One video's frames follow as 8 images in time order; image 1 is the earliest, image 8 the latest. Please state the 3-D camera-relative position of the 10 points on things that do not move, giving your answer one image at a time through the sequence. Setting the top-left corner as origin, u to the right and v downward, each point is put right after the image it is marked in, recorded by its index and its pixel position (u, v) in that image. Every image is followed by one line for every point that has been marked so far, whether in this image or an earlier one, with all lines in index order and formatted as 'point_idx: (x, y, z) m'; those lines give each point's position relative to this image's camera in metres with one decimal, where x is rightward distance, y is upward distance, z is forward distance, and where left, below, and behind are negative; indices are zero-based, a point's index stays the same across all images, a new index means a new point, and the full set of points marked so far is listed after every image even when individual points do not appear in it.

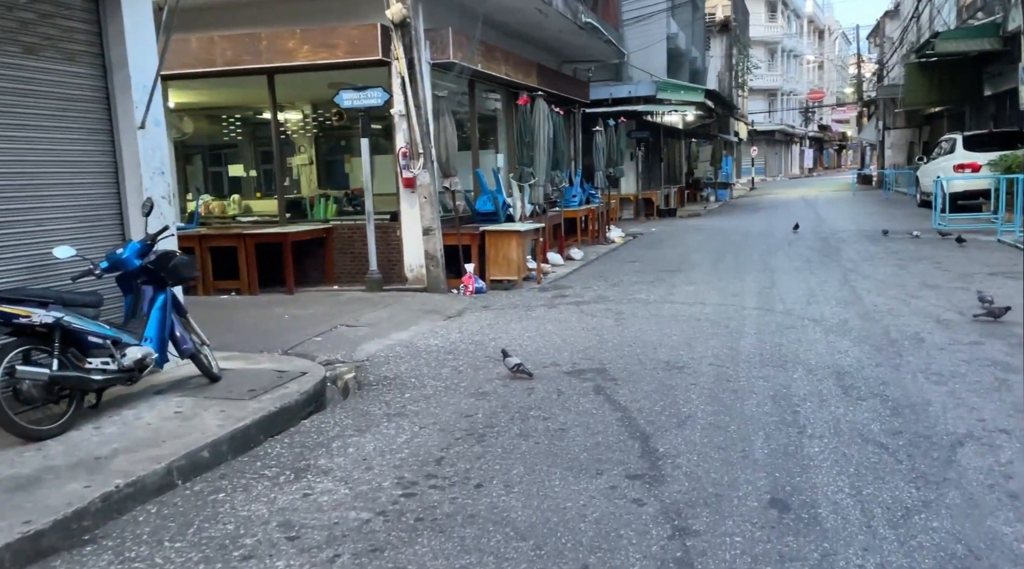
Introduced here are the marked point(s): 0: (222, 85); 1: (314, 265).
0: (-4.0, +2.9, +13.5) m
1: (-2.7, +0.3, +12.8) m
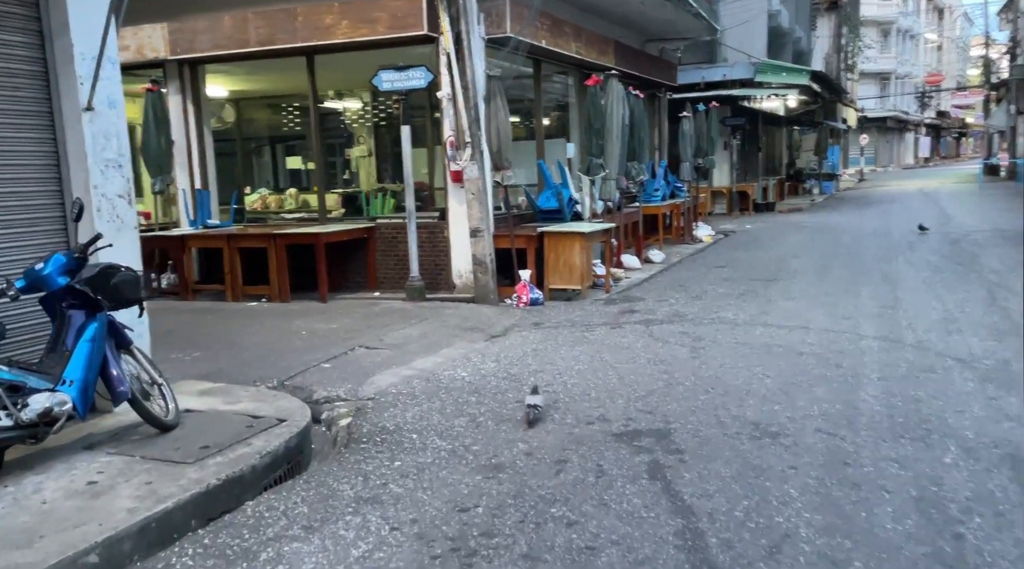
0: (-3.1, +2.8, +12.1) m
1: (-1.9, +0.2, +11.3) m
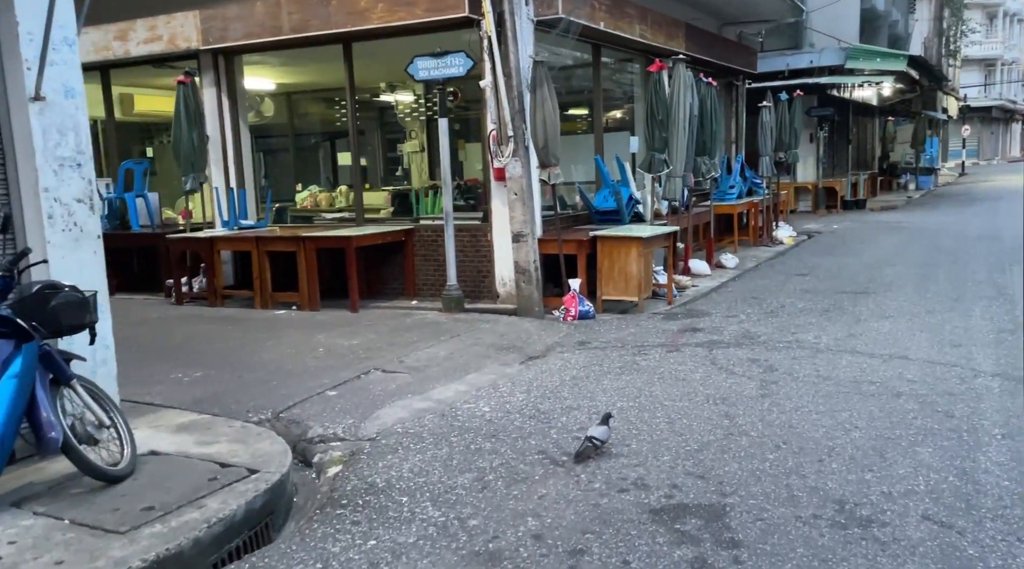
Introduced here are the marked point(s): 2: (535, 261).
0: (-2.5, +2.7, +11.2) m
1: (-1.4, +0.1, +10.3) m
2: (+0.2, +0.2, +8.8) m
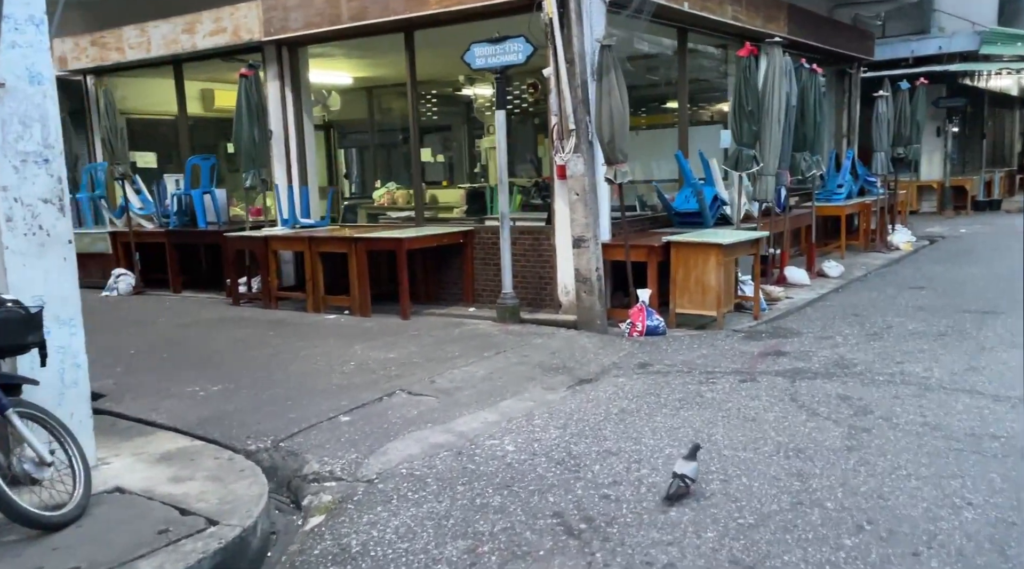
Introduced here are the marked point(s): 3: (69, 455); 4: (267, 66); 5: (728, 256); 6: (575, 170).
0: (-1.6, +2.7, +10.5) m
1: (-0.7, +0.1, +9.5) m
2: (+0.7, +0.1, +7.8) m
3: (-2.0, -0.8, +4.2) m
4: (-2.9, +2.6, +11.0) m
5: (+1.8, +0.2, +7.9) m
6: (+0.5, +0.9, +7.7) m
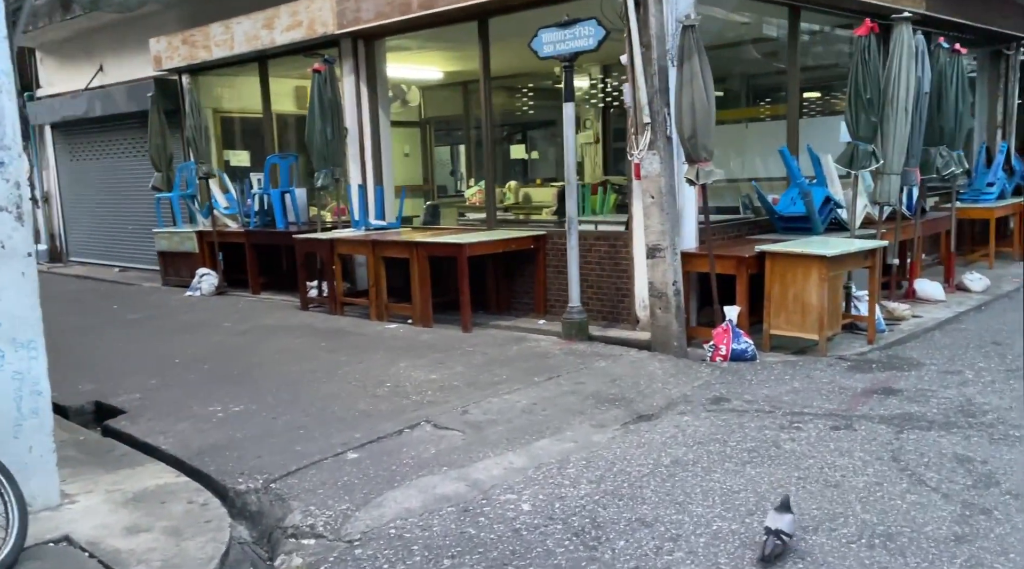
0: (-0.7, +2.6, +9.8) m
1: (+0.1, 0.0, +8.7) m
2: (+1.2, 0.0, +6.8) m
3: (-2.0, -0.9, +3.6) m
4: (-1.9, +2.5, +10.4) m
5: (+2.3, +0.1, +6.7) m
6: (+1.0, +0.8, +6.8) m
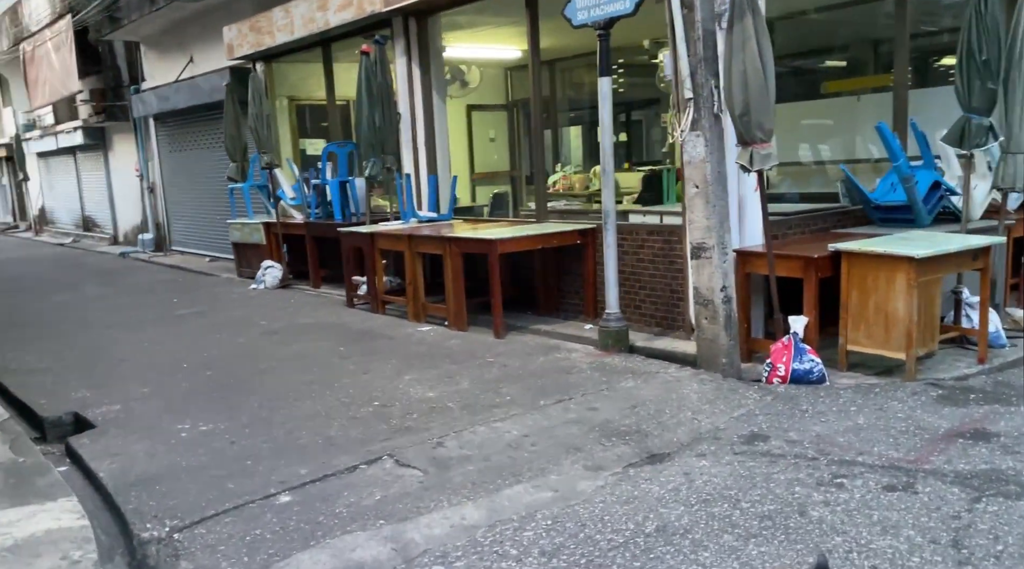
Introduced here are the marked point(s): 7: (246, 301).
0: (-0.1, +2.7, +8.9) m
1: (+0.5, 0.0, +7.7) m
2: (+1.3, 0.0, +5.7) m
3: (-2.4, -0.9, +3.0) m
4: (-1.2, +2.6, +9.7) m
5: (+2.4, +0.1, +5.5) m
6: (+1.1, +0.8, +5.7) m
7: (-2.9, -0.2, +10.1) m
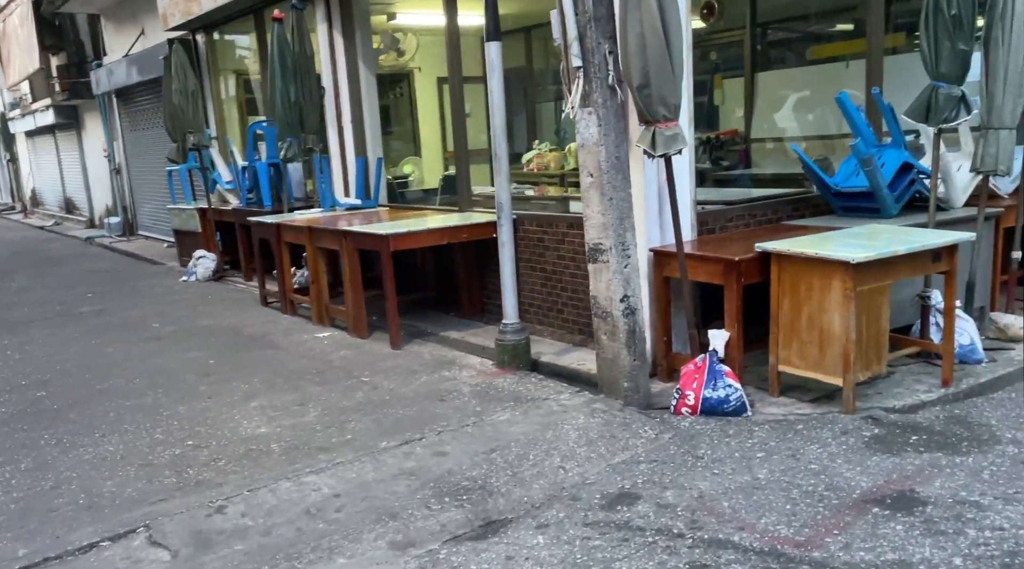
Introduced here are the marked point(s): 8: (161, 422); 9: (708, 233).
0: (-0.7, +2.7, +7.9) m
1: (-0.2, 0.0, +6.8) m
2: (+0.6, -0.1, +4.7) m
3: (-3.2, -1.1, +2.2) m
4: (-1.8, +2.6, +8.7) m
5: (+1.7, 0.0, +4.4) m
6: (+0.4, +0.8, +4.7) m
7: (-3.5, -0.1, +9.3) m
8: (-1.8, -0.7, +4.8) m
9: (+1.0, +0.4, +5.2) m
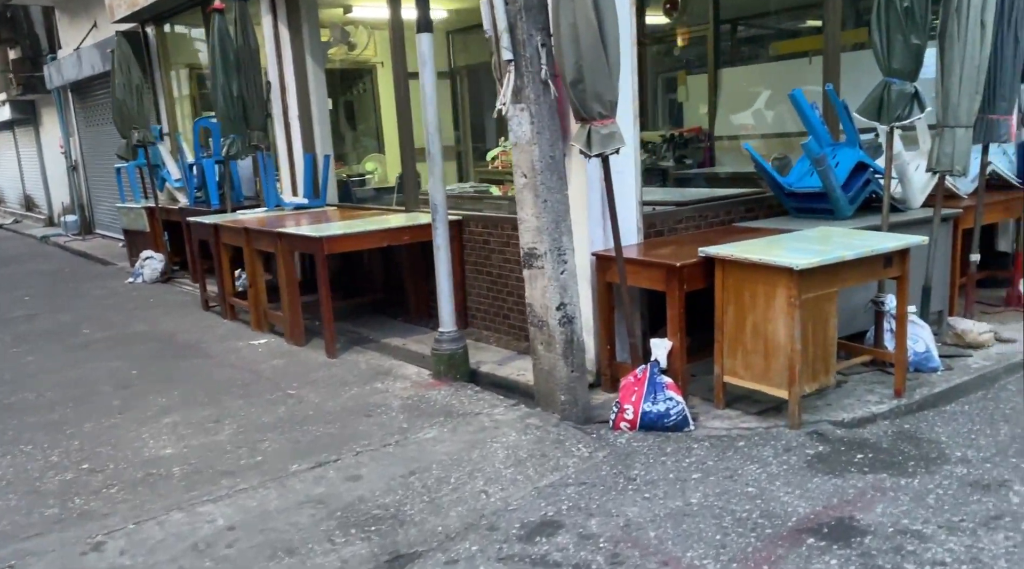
0: (-1.1, +2.7, +7.6) m
1: (-0.5, 0.0, +6.5) m
2: (+0.2, -0.1, +4.4) m
3: (-3.5, -1.1, +1.9) m
4: (-2.3, +2.6, +8.4) m
5: (+1.3, 0.0, +4.2) m
6: (0.0, +0.7, +4.4) m
7: (-3.9, -0.1, +9.0) m
8: (-2.1, -0.8, +4.5) m
9: (+0.7, +0.3, +5.0) m
